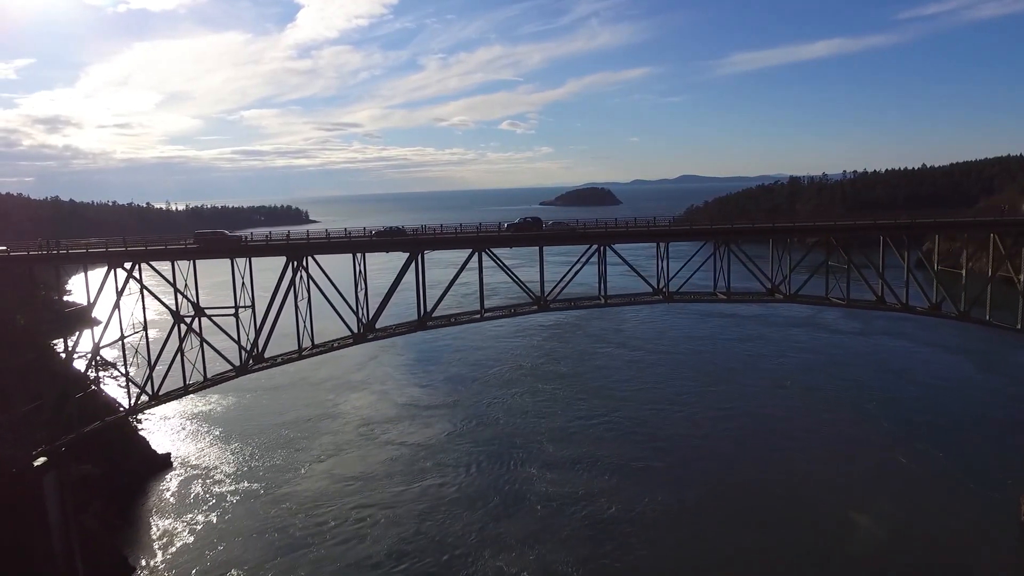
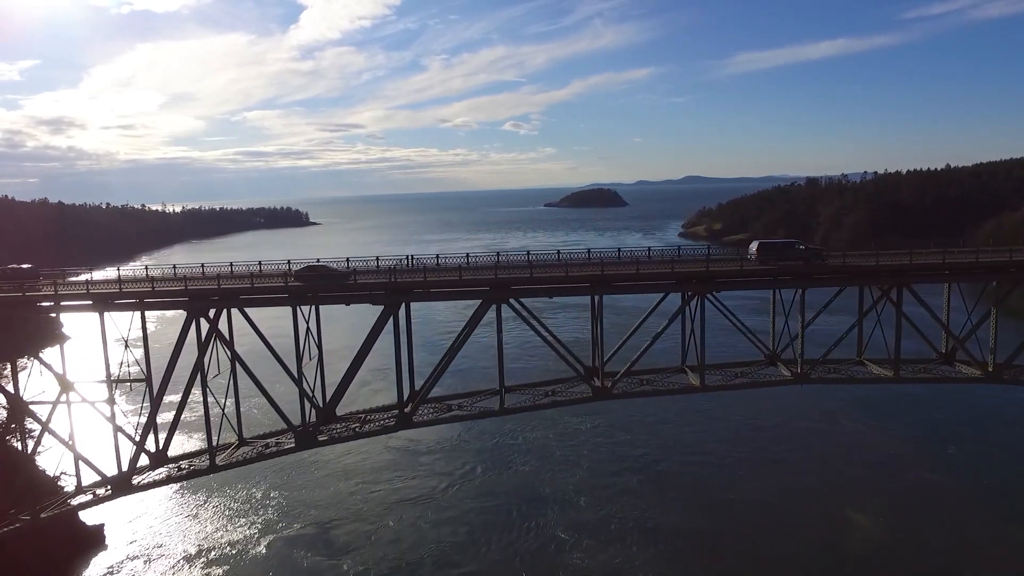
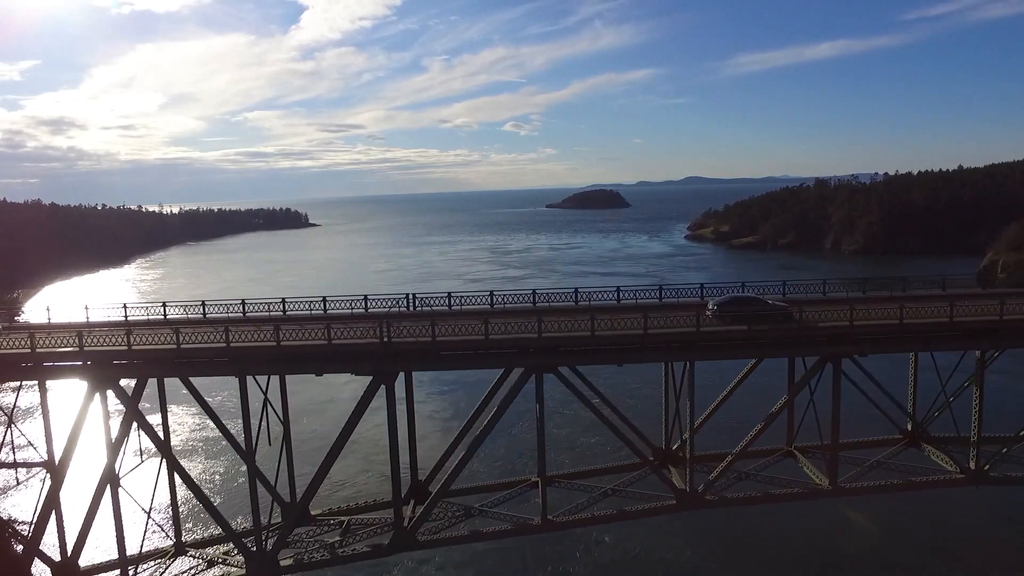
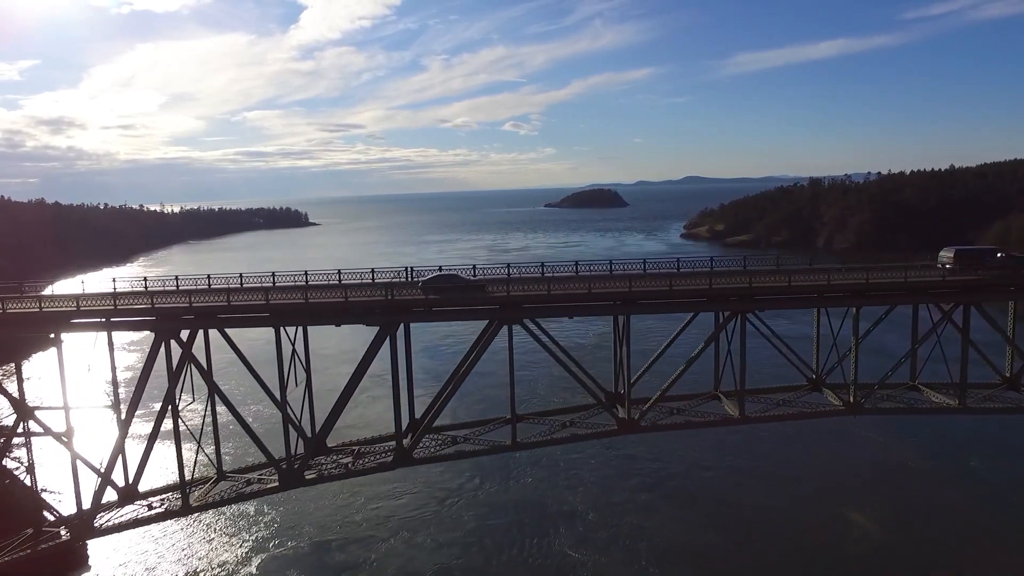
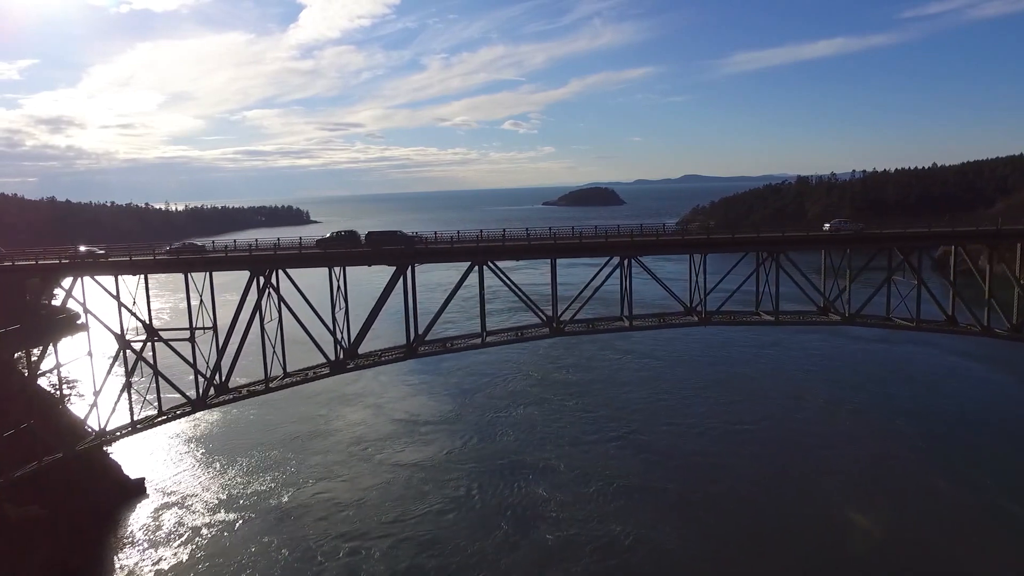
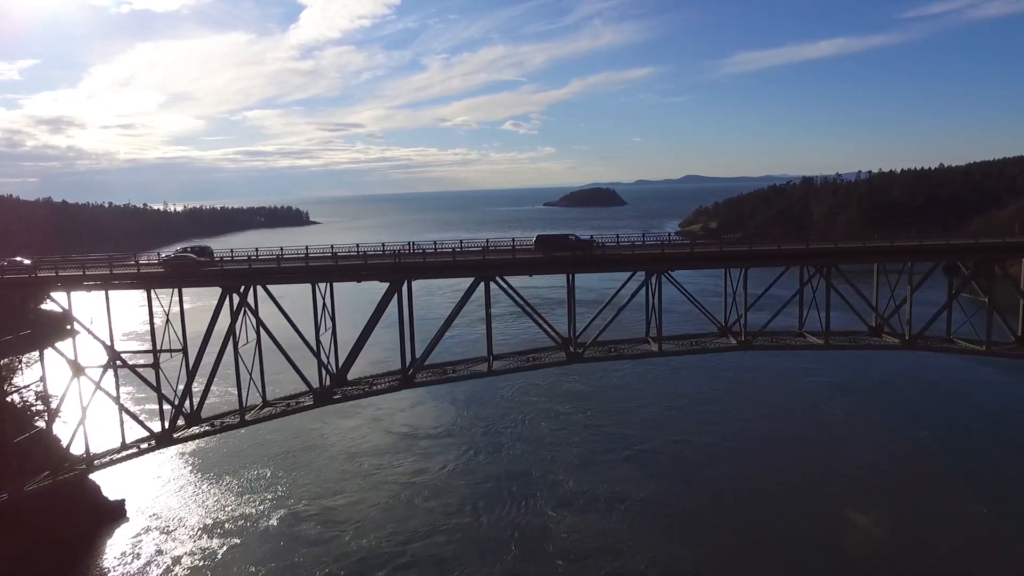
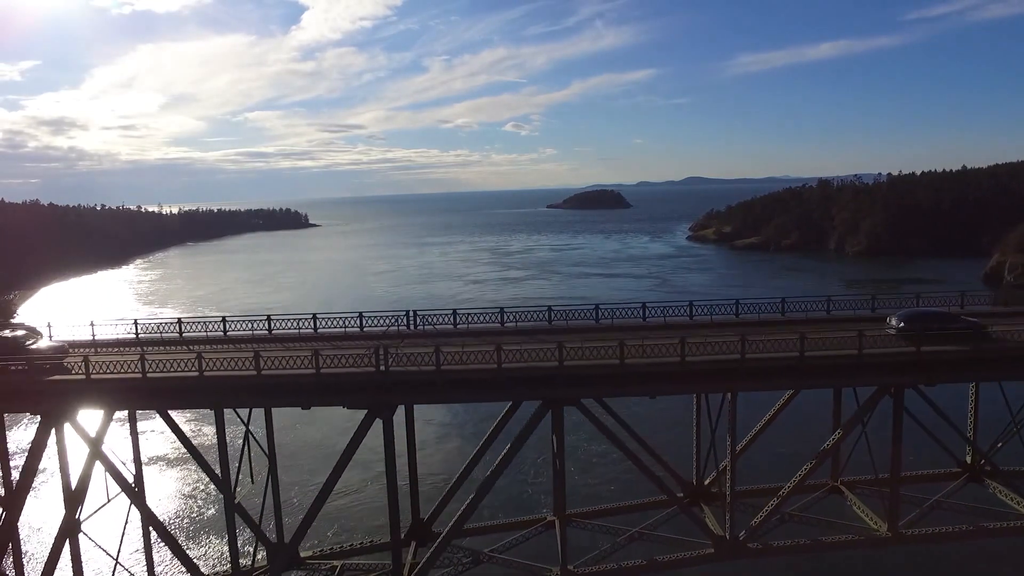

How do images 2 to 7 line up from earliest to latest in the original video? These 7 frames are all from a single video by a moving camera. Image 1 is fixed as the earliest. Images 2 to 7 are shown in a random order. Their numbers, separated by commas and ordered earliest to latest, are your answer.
5, 6, 2, 4, 3, 7
